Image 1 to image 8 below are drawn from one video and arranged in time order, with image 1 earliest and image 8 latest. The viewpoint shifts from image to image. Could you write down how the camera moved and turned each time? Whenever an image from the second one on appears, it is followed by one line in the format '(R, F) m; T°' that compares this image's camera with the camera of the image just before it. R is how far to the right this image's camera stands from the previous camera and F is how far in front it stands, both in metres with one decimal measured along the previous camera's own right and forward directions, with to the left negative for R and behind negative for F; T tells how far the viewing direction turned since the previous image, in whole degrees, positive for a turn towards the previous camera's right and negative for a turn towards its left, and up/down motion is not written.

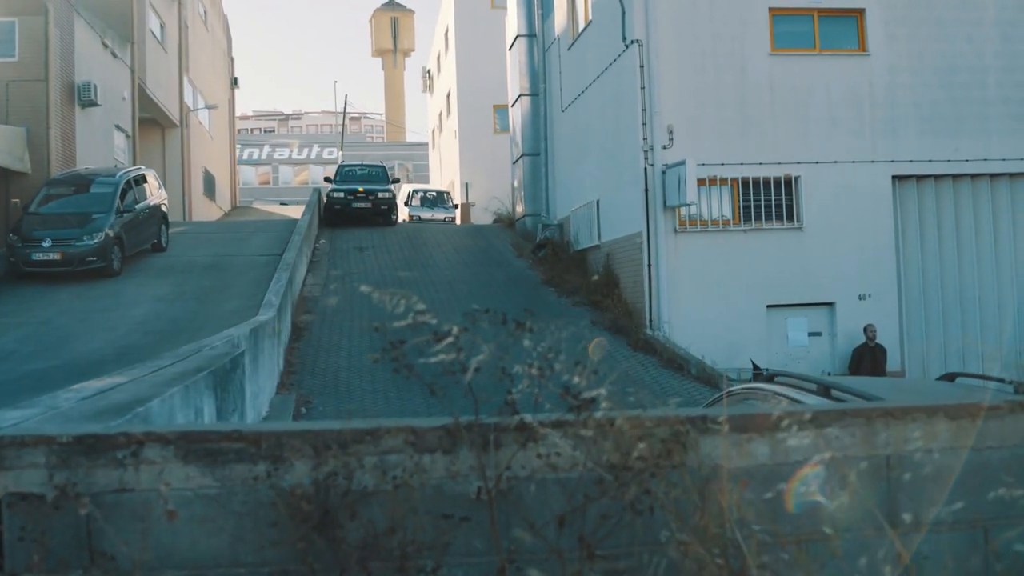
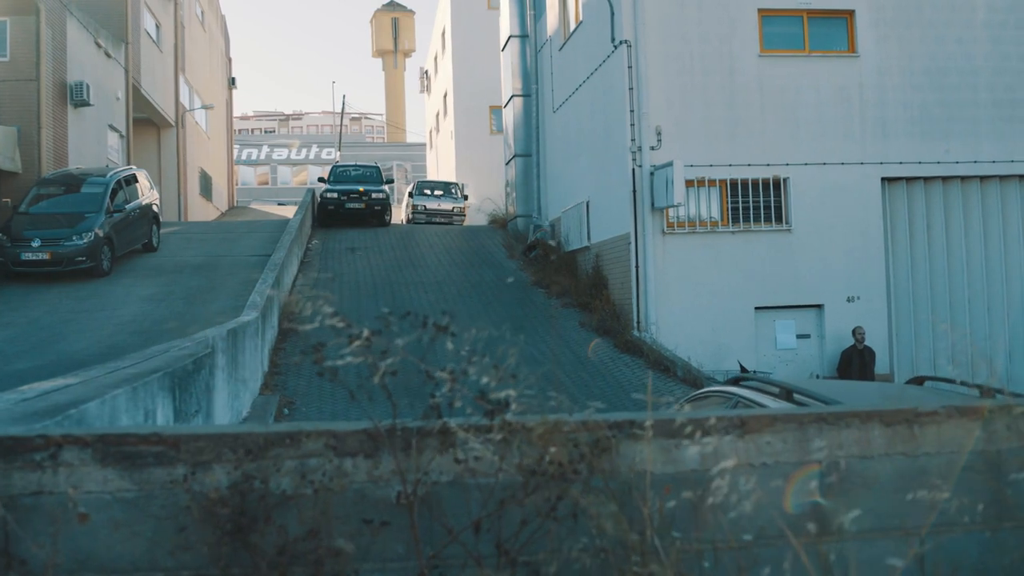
(+0.3, 0.0) m; 0°
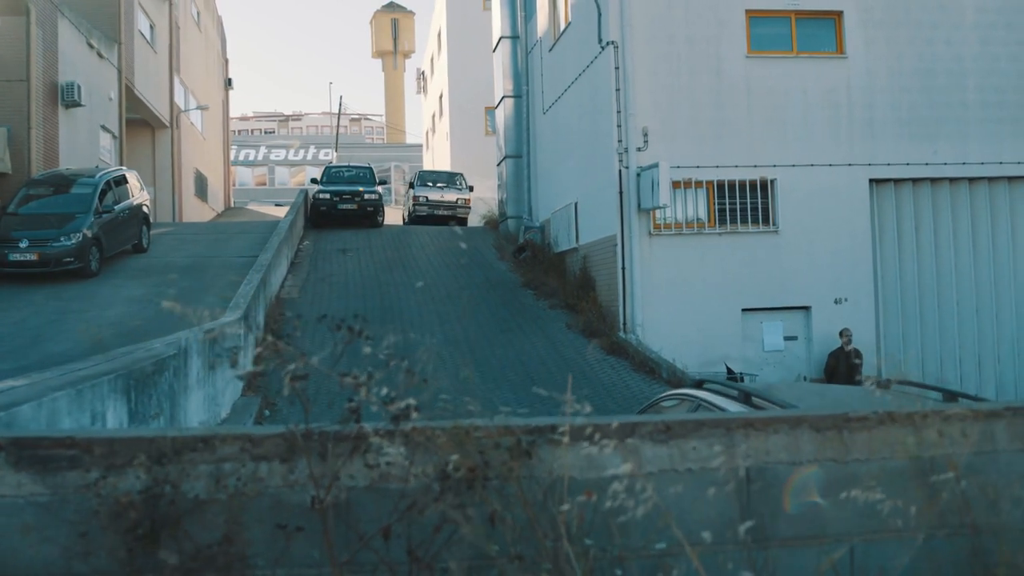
(+0.3, 0.0) m; 0°
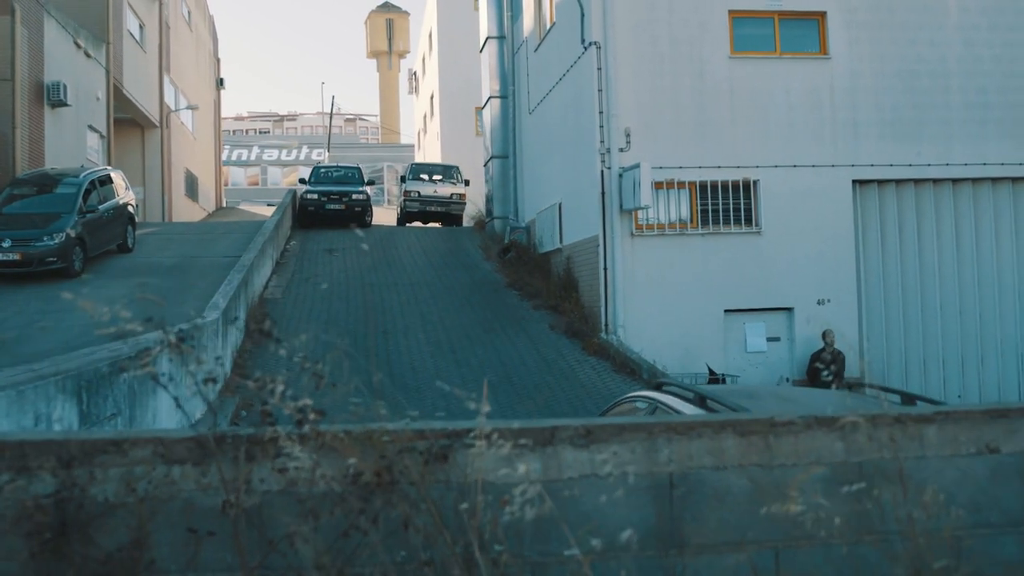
(+0.3, 0.0) m; 0°
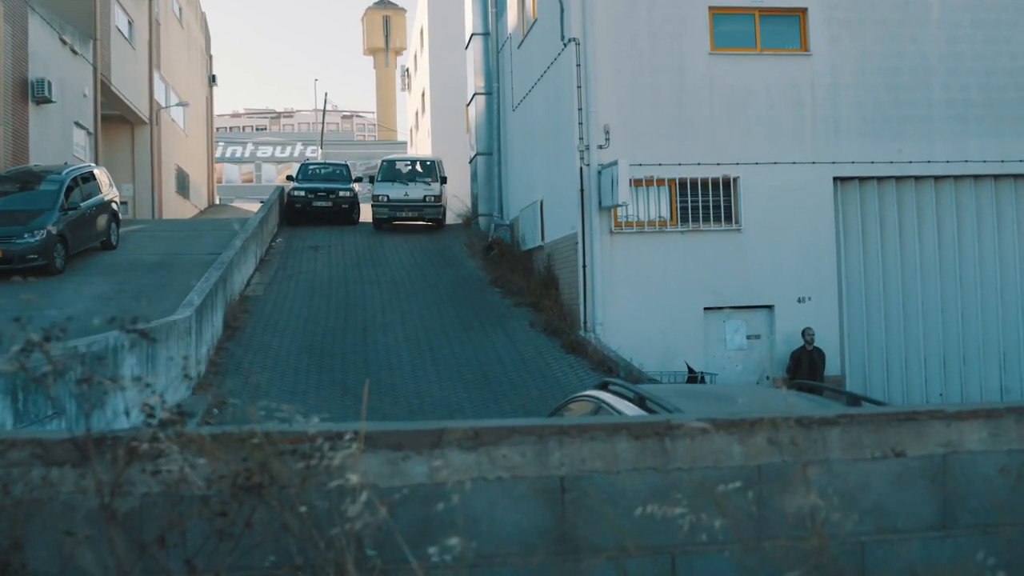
(+0.4, +0.1) m; 0°
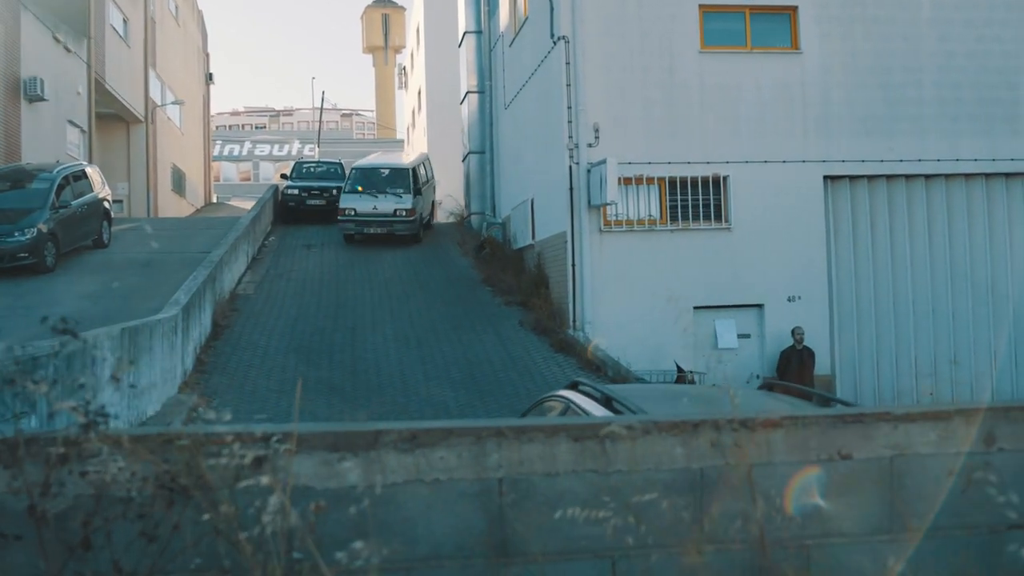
(+0.2, 0.0) m; 0°
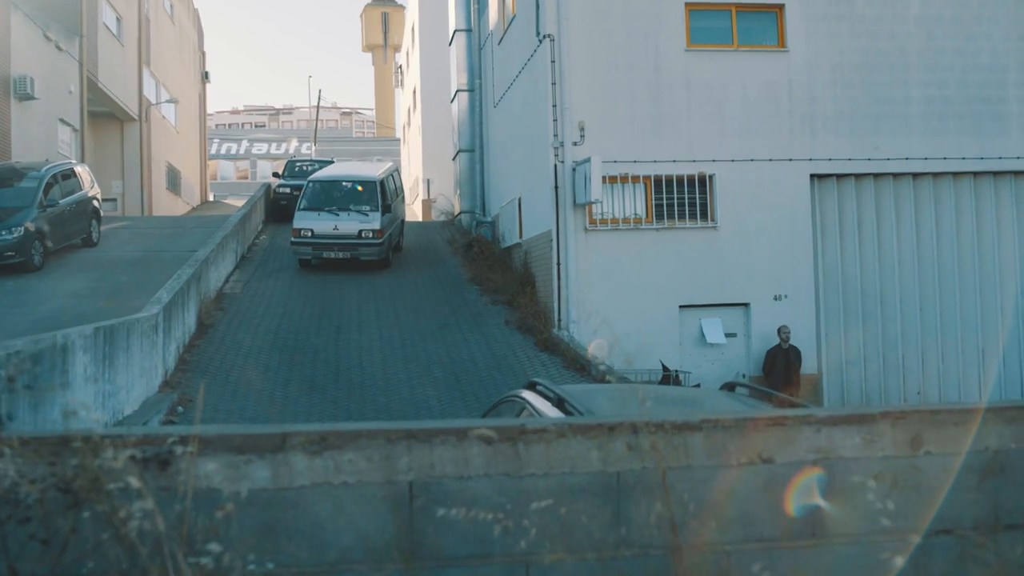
(+0.3, 0.0) m; 0°
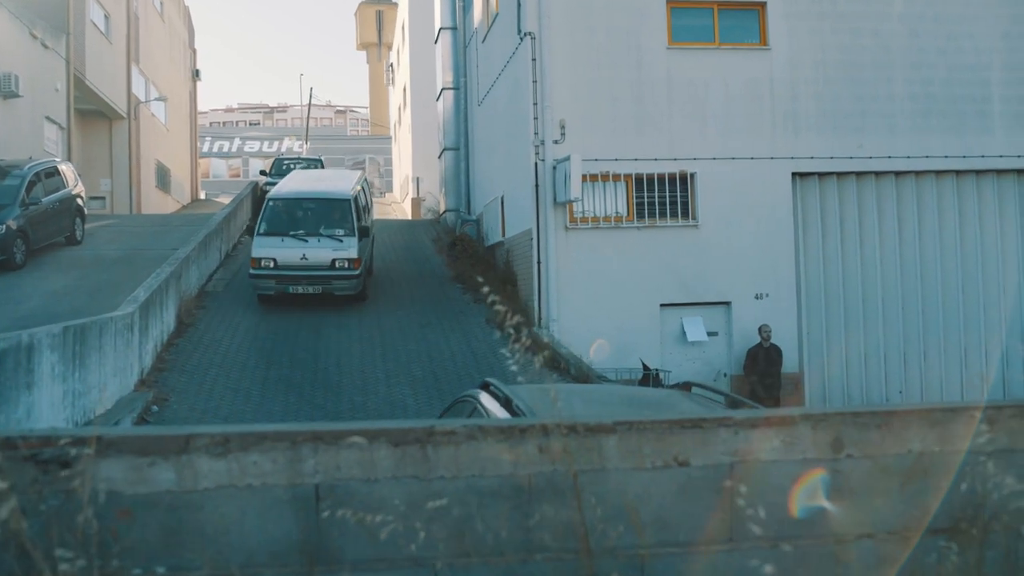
(+0.3, 0.0) m; 0°
